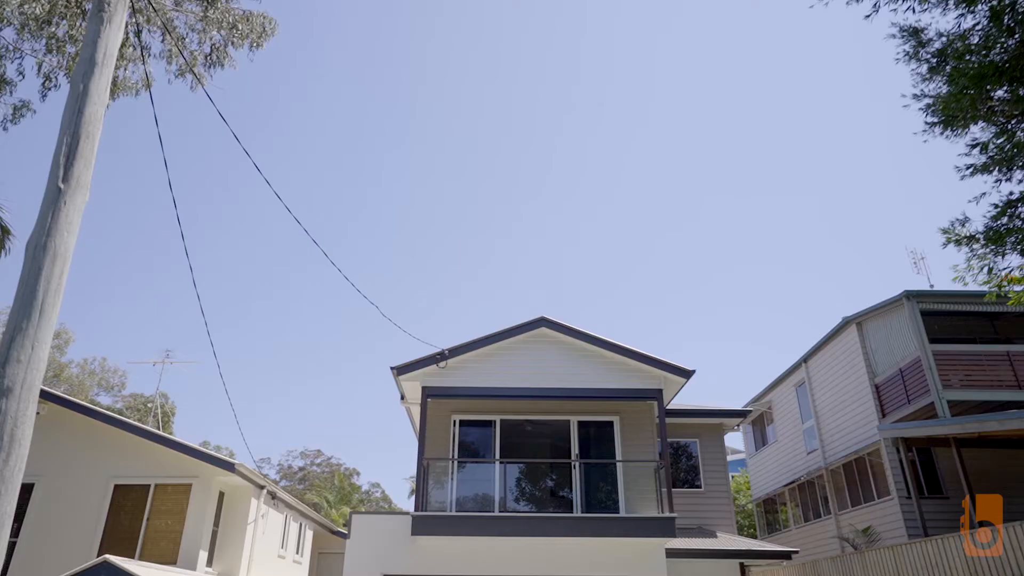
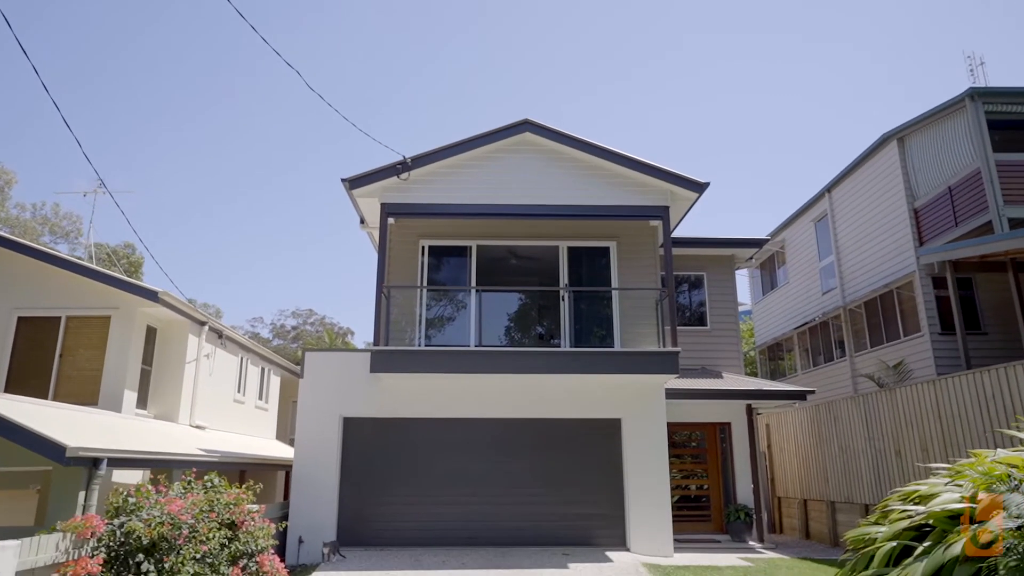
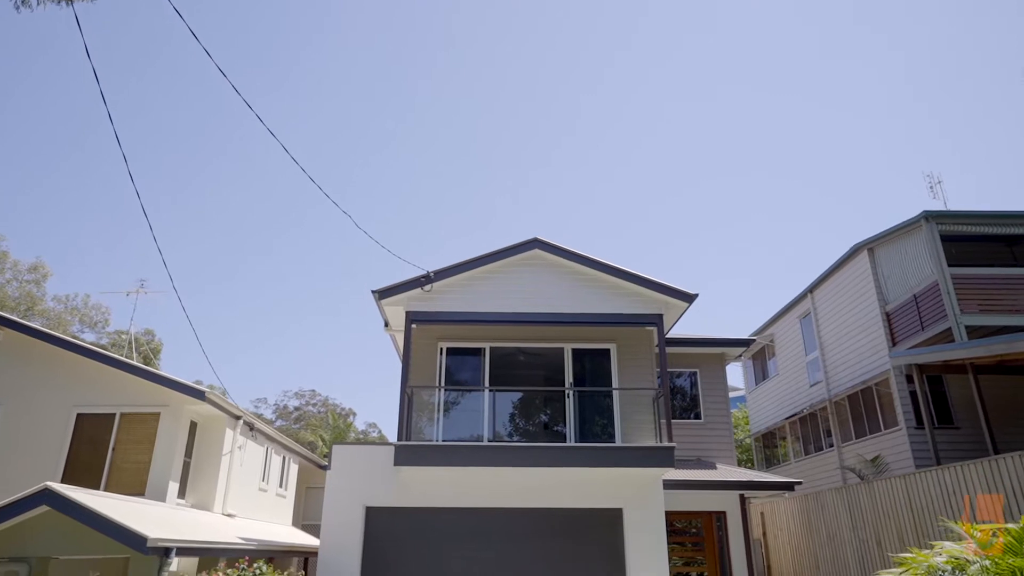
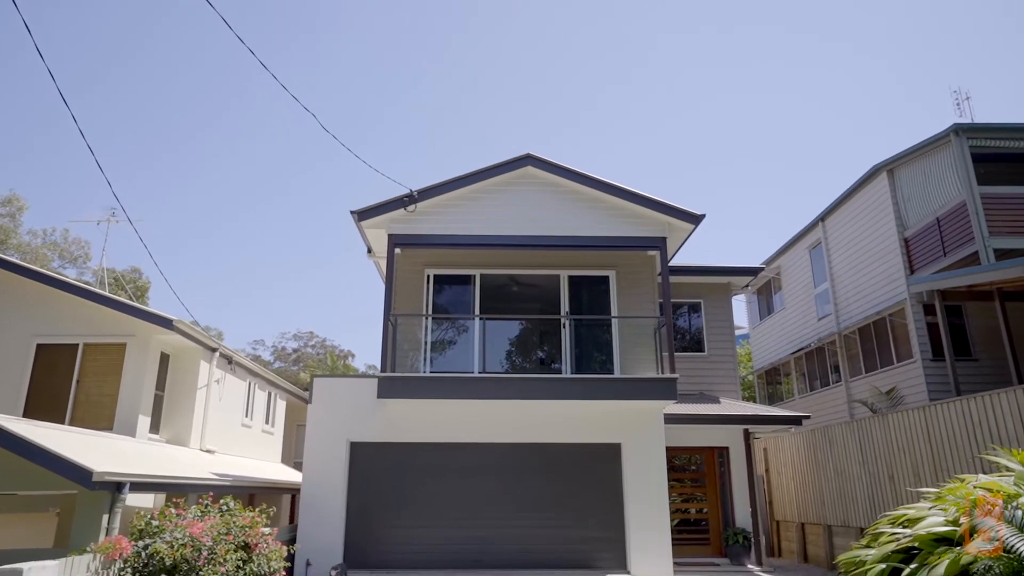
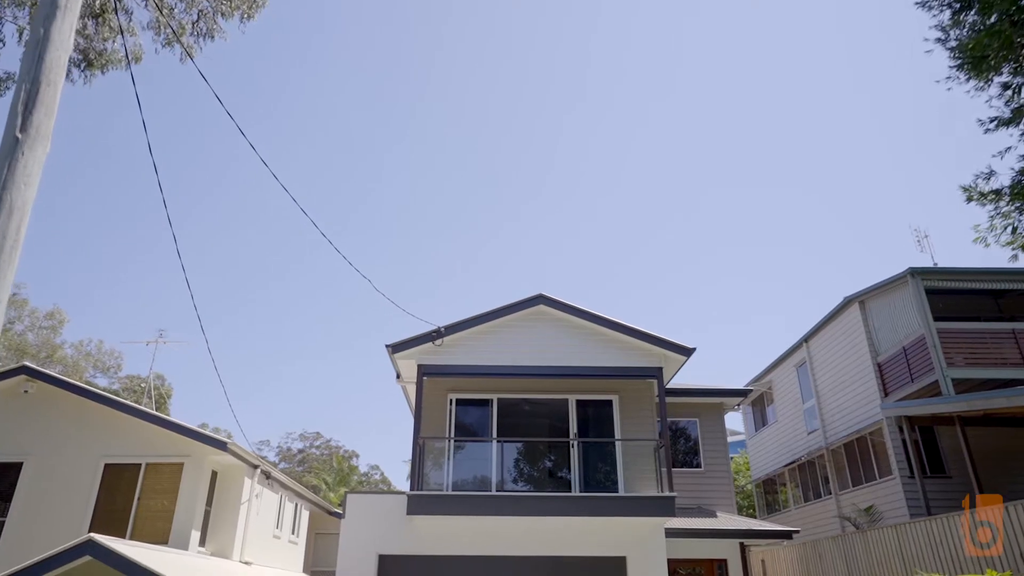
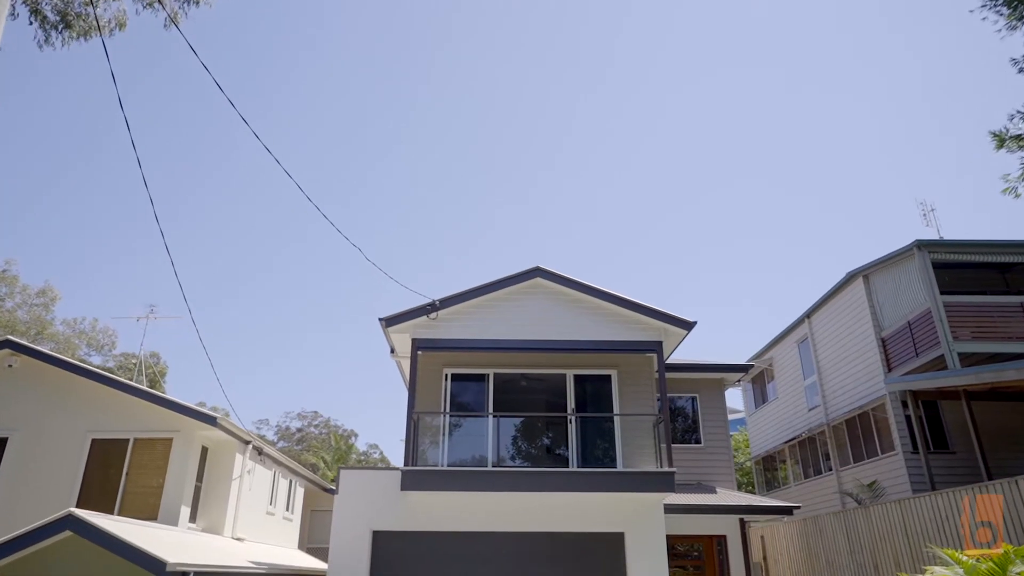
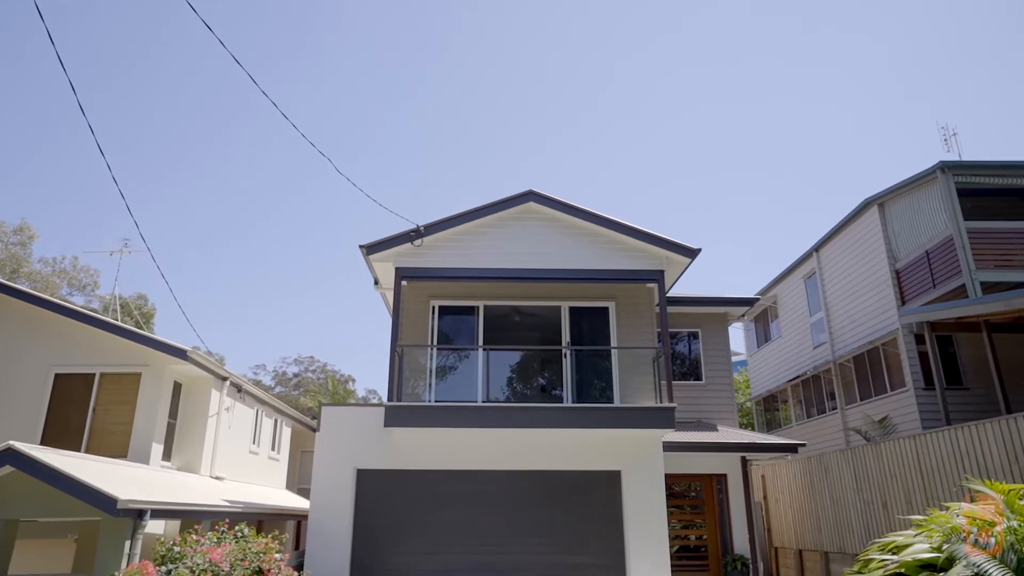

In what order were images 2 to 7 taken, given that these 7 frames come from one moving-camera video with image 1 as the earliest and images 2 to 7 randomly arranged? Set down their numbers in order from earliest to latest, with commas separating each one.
5, 6, 3, 7, 4, 2
